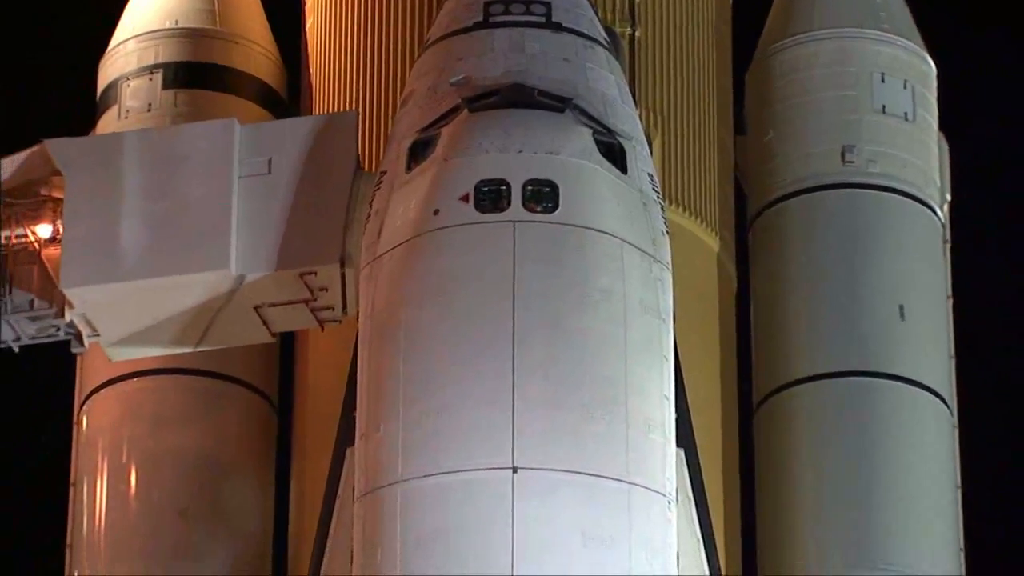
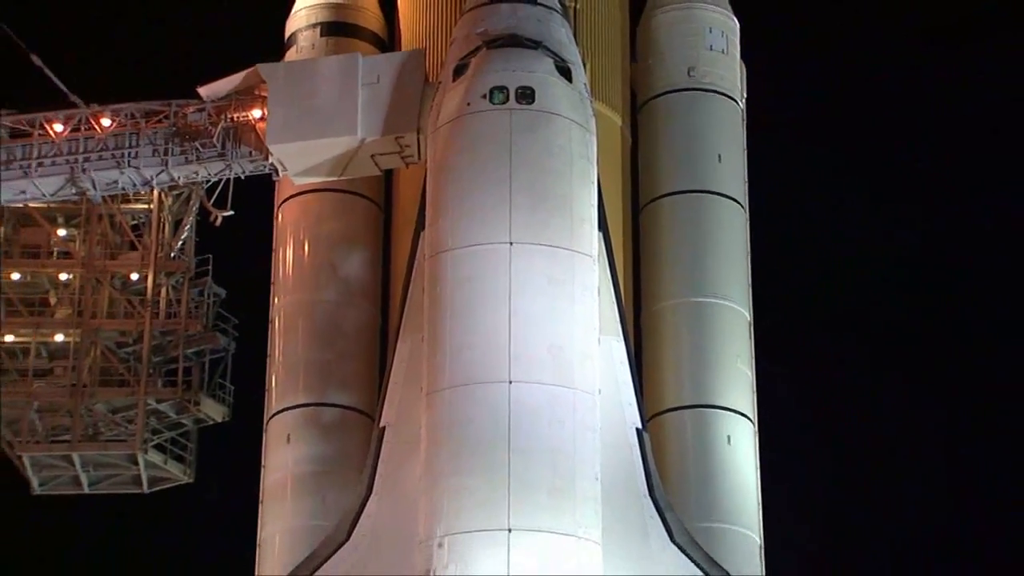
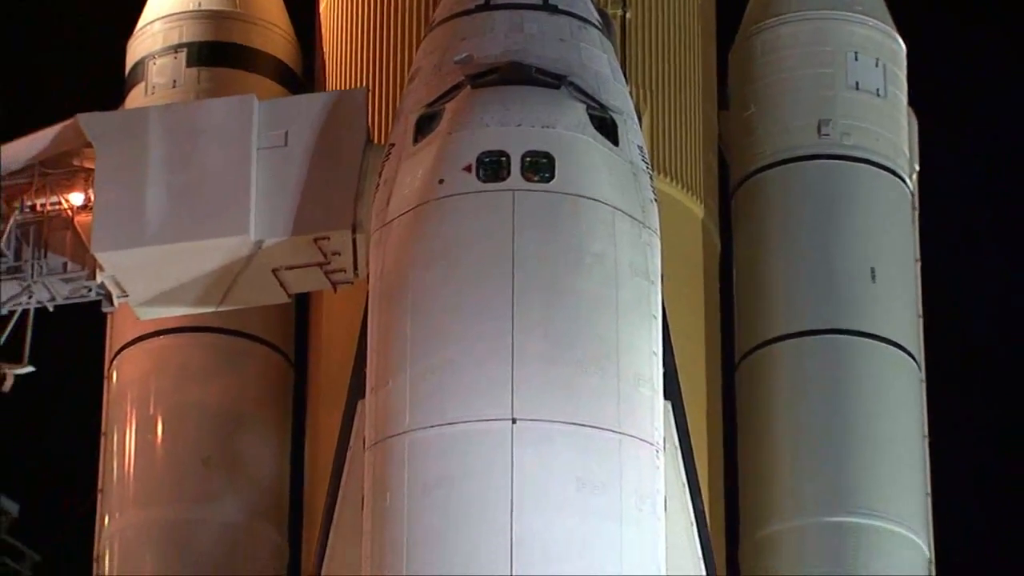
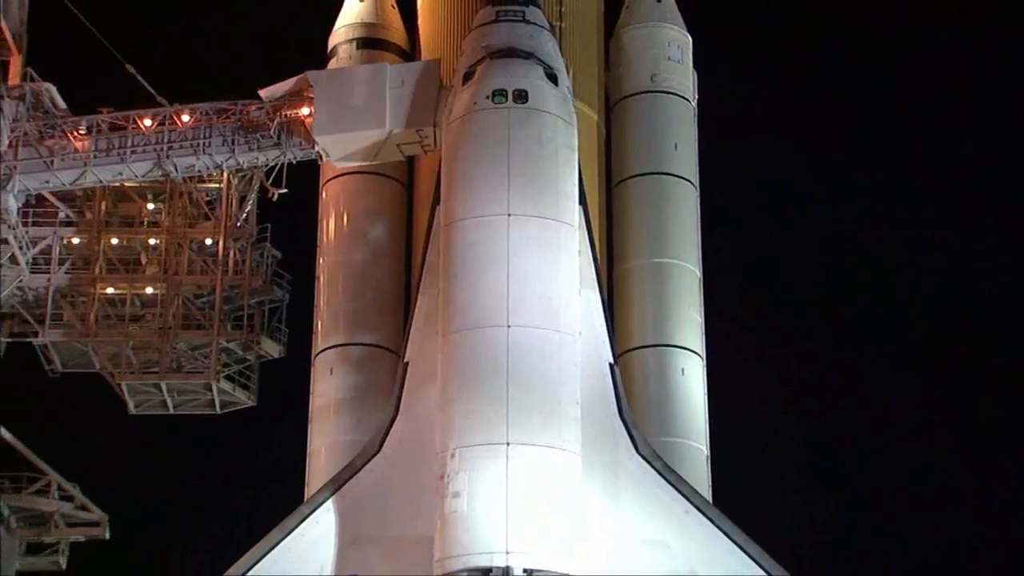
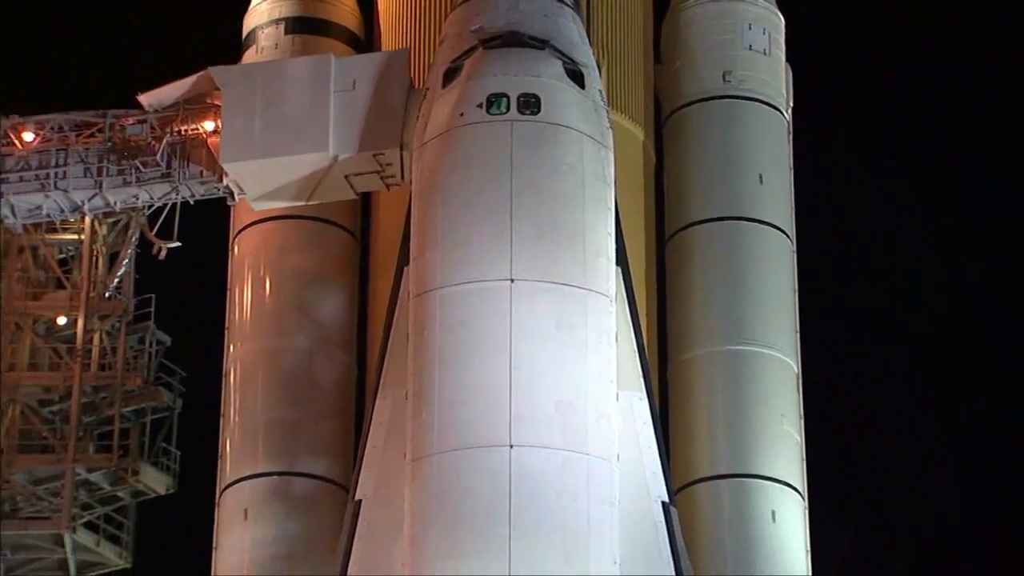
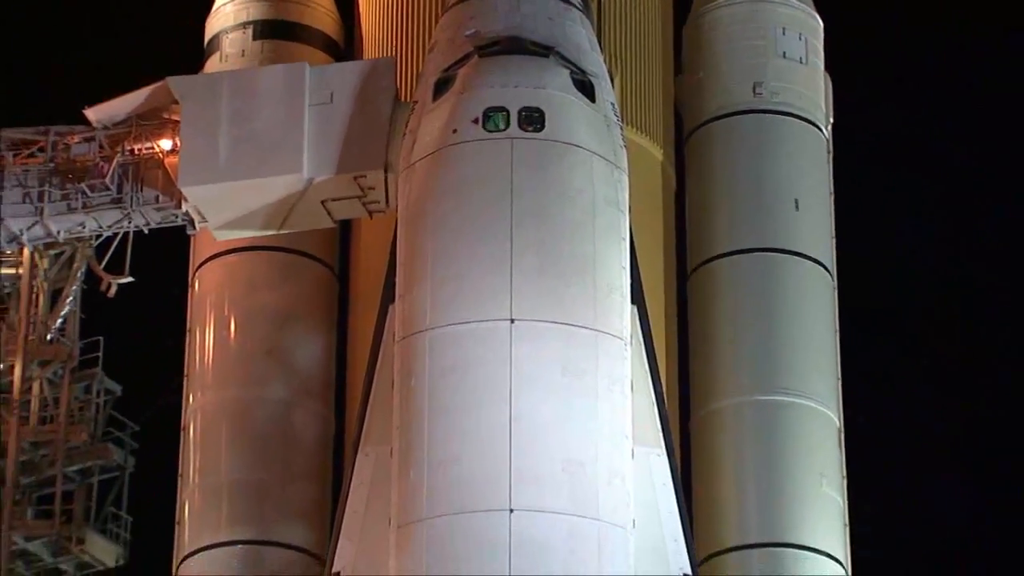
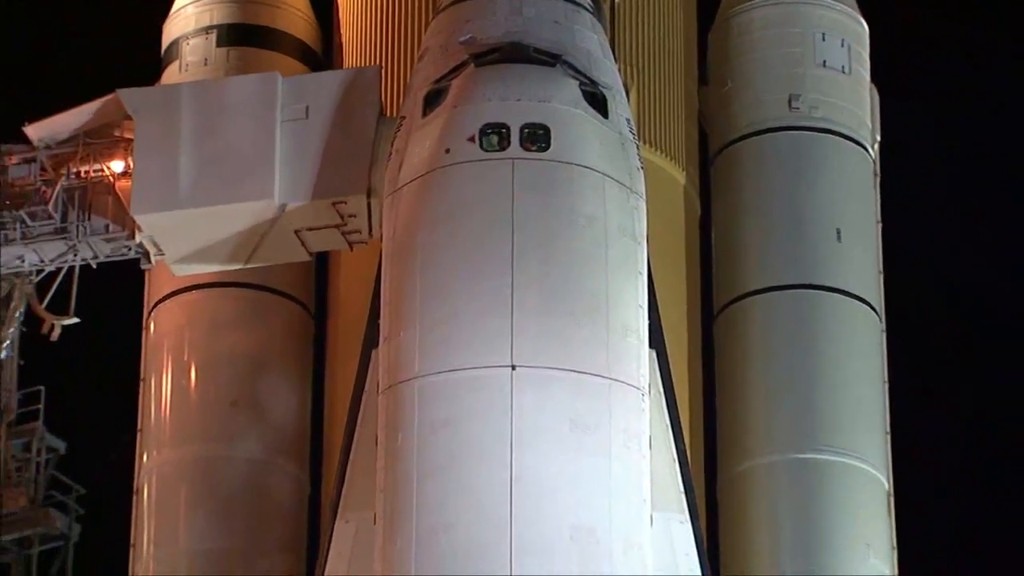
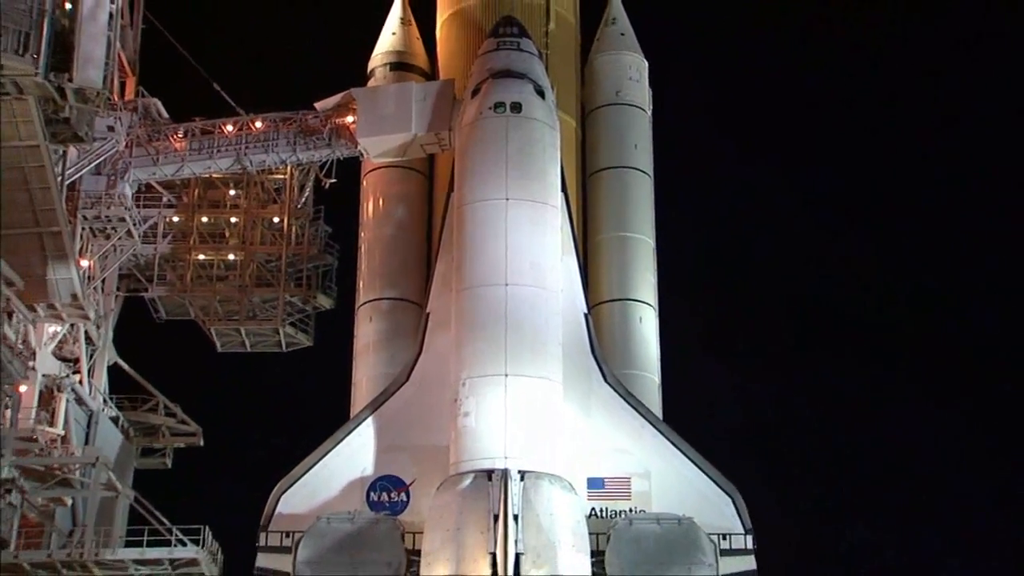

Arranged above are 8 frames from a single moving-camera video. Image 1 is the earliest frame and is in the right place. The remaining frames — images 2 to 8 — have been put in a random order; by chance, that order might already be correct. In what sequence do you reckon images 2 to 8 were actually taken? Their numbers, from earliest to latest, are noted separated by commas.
3, 7, 6, 5, 2, 4, 8
